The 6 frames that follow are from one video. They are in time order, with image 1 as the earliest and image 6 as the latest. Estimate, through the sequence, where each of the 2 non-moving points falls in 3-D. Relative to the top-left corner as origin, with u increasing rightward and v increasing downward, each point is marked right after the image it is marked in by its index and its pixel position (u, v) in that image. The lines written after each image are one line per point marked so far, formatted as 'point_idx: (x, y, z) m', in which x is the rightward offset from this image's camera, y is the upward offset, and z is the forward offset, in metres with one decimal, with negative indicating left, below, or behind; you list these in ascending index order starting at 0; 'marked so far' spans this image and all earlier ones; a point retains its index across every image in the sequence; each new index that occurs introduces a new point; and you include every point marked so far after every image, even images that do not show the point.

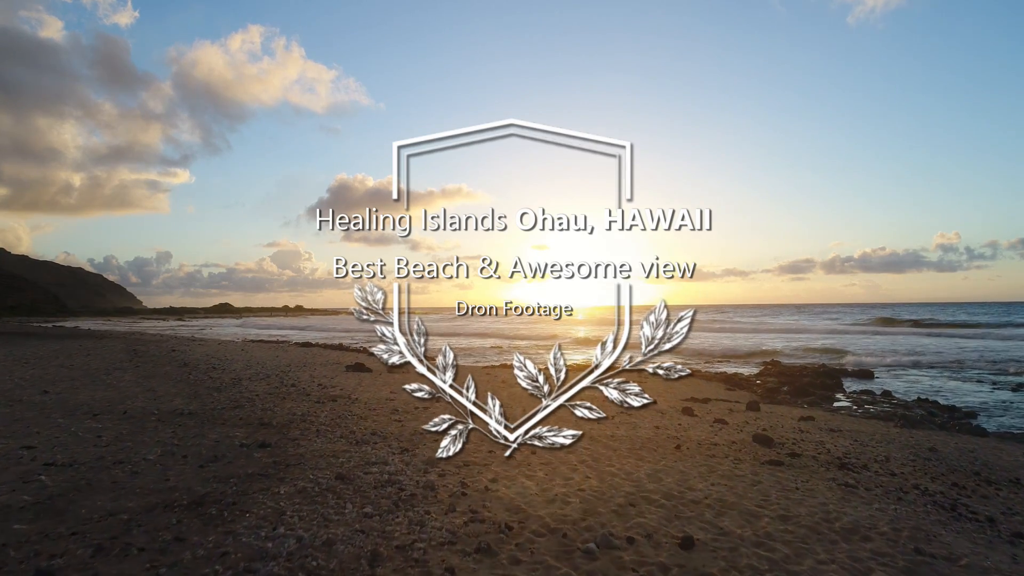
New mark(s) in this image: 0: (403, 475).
0: (-1.0, -1.6, +4.5) m
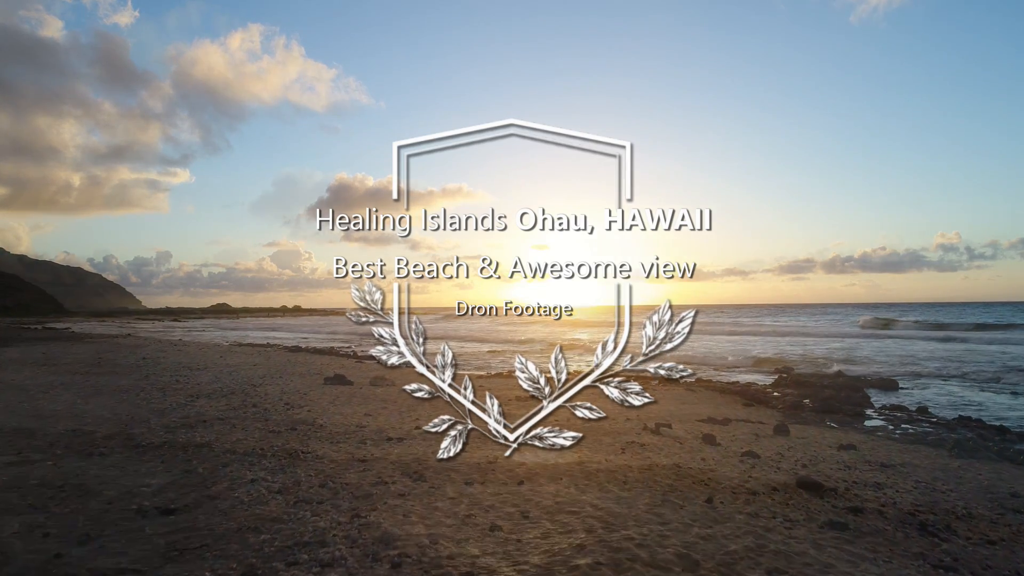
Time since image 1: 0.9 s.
0: (-1.1, -1.8, +3.2) m
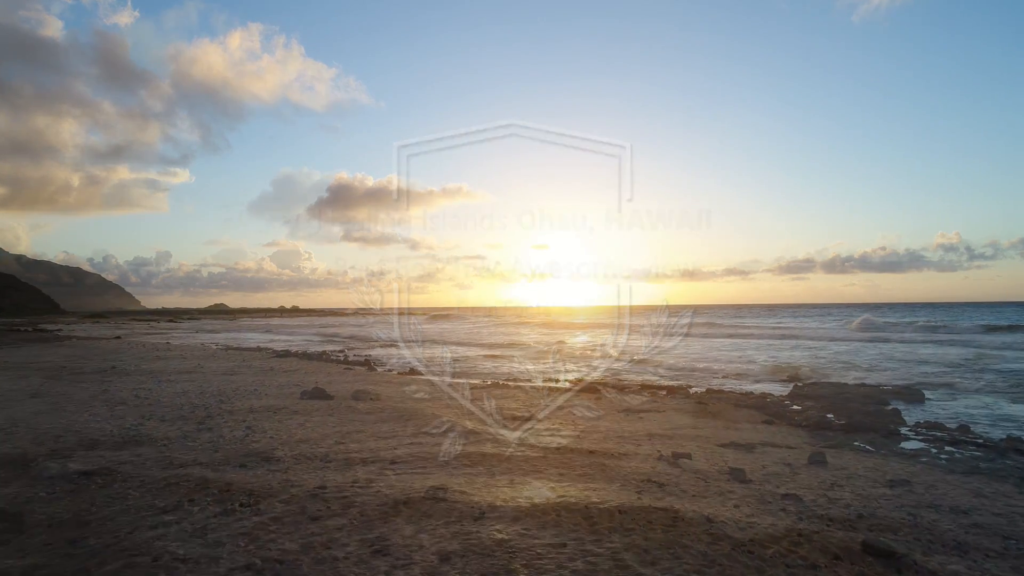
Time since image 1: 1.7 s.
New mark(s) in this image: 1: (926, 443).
0: (-1.2, -1.9, +2.0) m
1: (+8.1, -3.0, +10.1) m
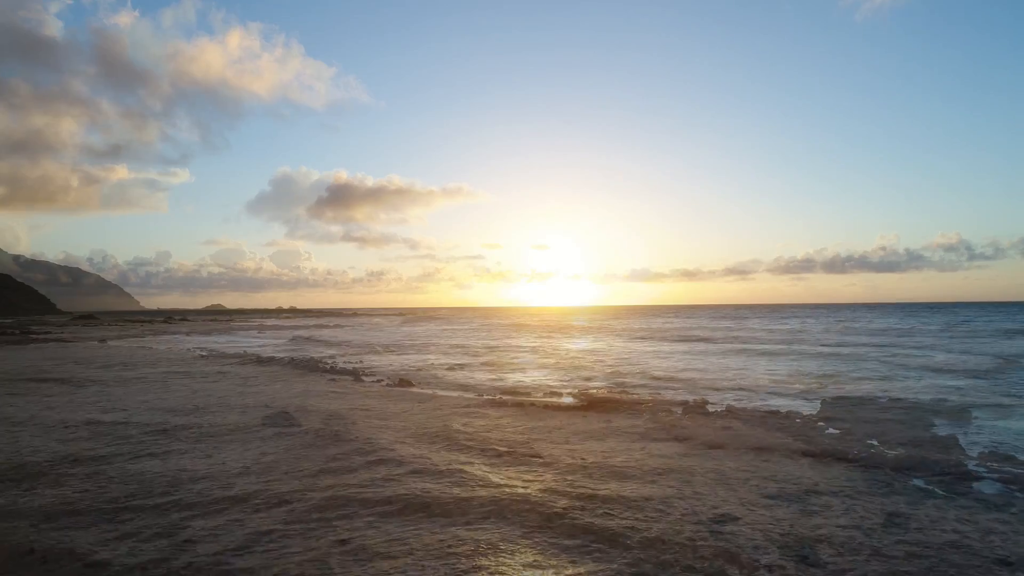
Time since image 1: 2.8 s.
0: (-1.2, -2.0, +0.4) m
1: (+8.0, -3.2, +8.4) m
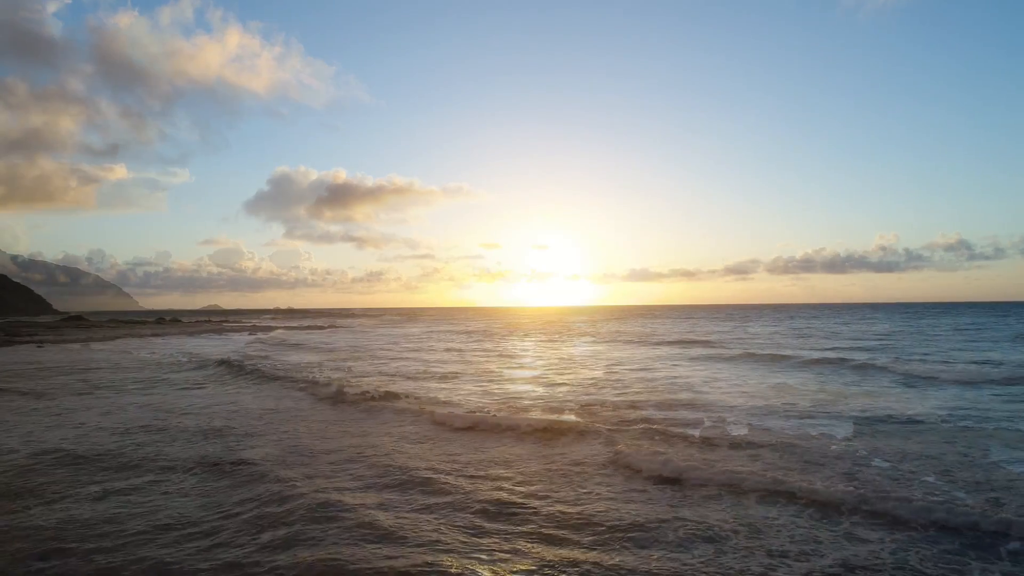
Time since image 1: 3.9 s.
0: (-1.4, -2.2, -1.4) m
1: (+7.8, -3.3, +6.7) m
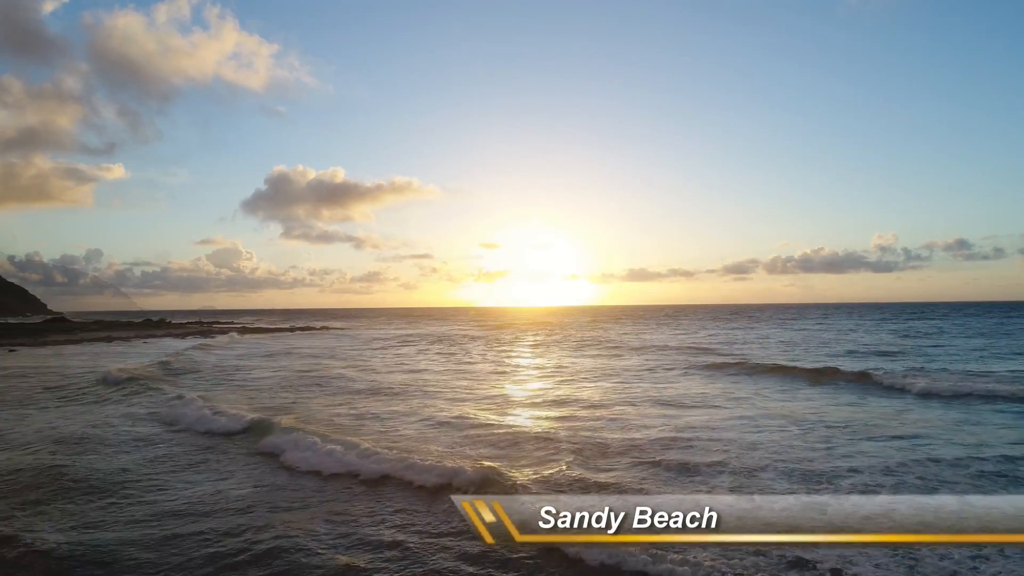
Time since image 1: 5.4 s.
0: (-1.7, -2.4, -3.7) m
1: (+7.6, -3.5, +4.3) m
